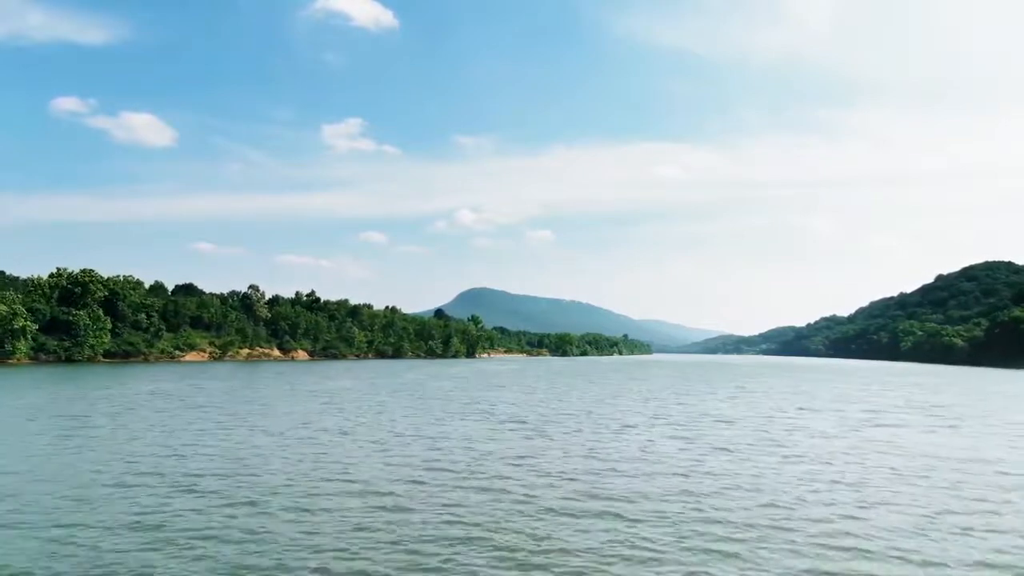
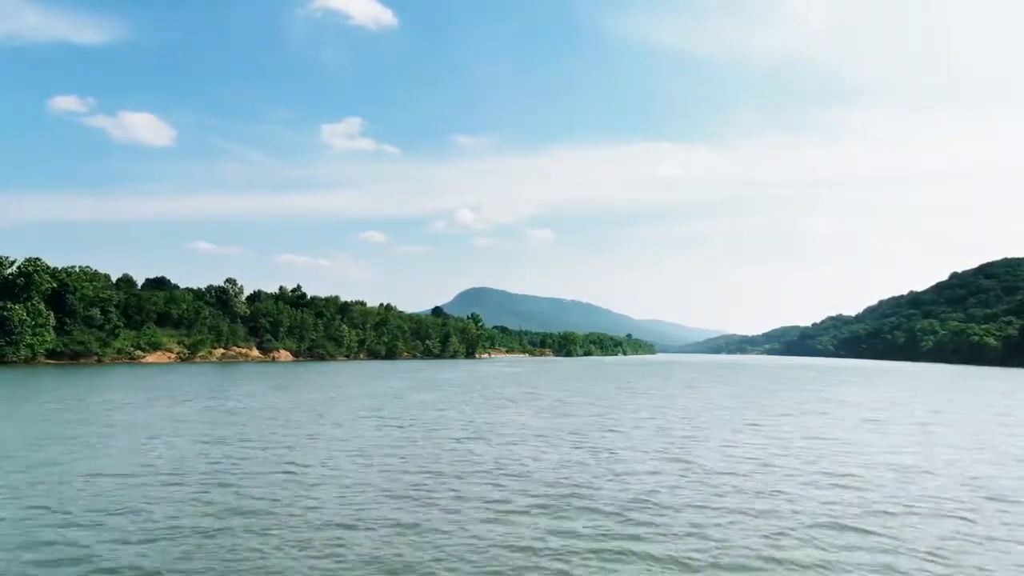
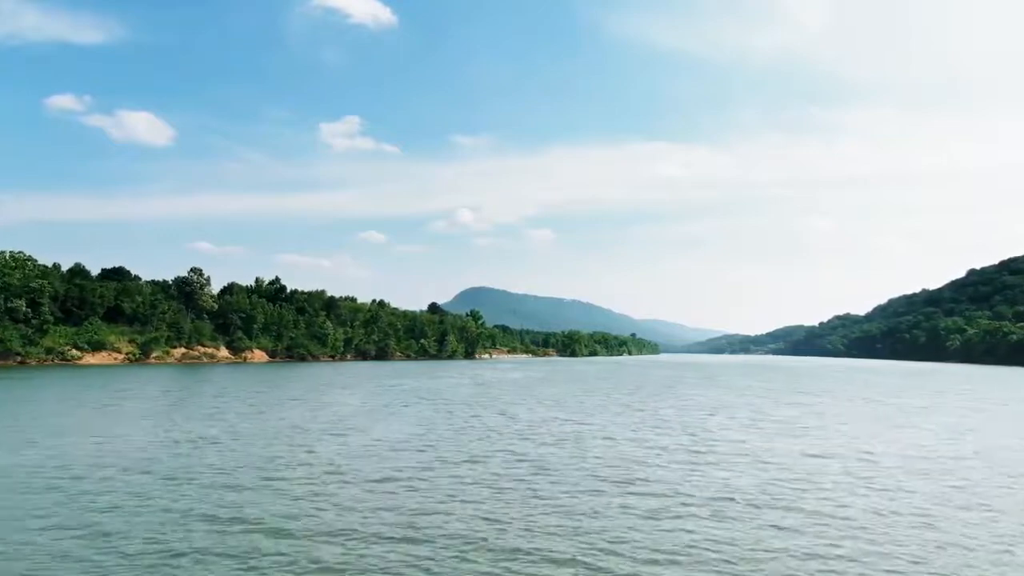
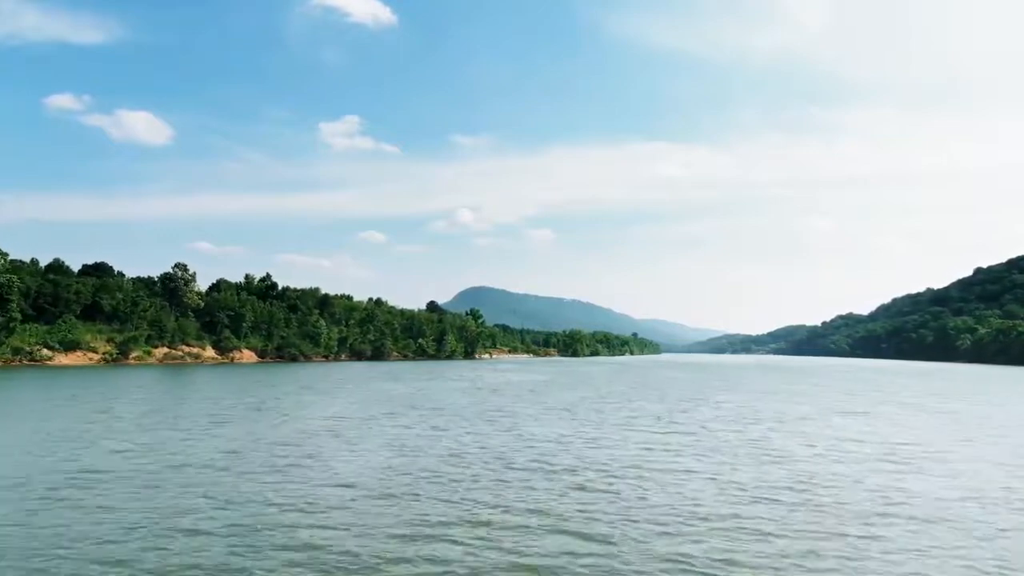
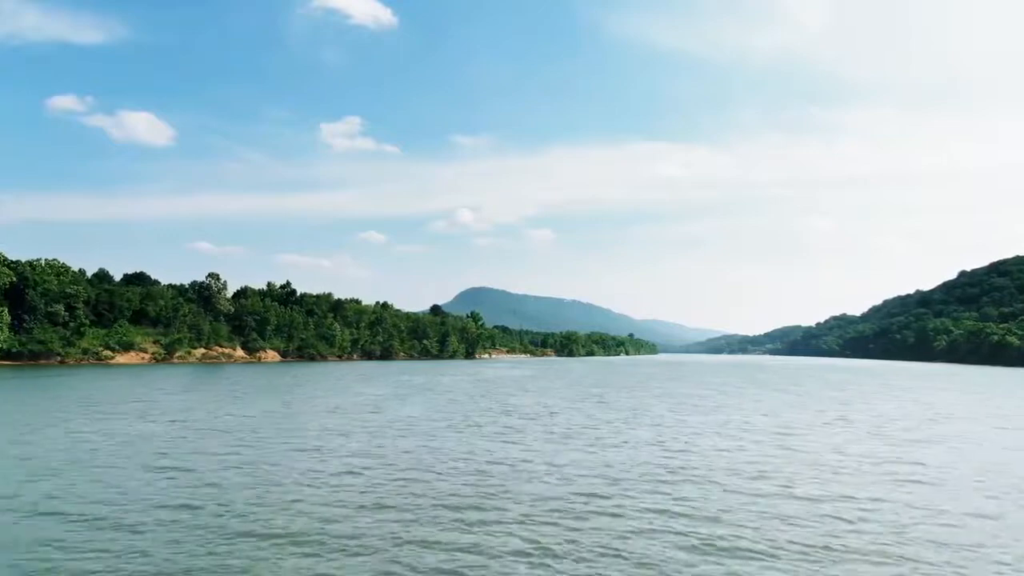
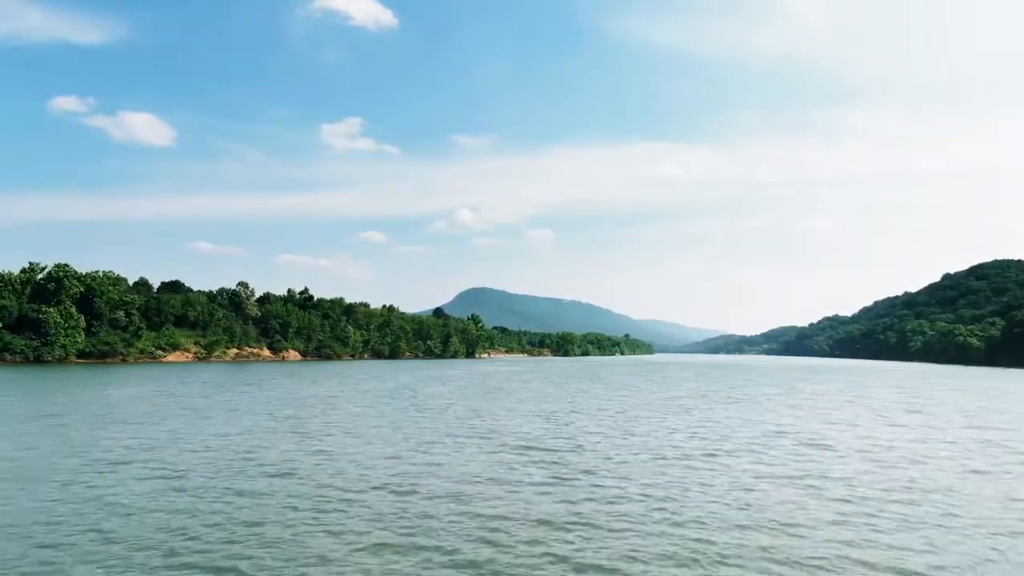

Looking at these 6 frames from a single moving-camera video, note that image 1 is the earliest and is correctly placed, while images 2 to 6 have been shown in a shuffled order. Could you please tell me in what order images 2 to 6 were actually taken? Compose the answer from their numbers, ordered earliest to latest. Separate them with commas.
6, 2, 5, 3, 4
